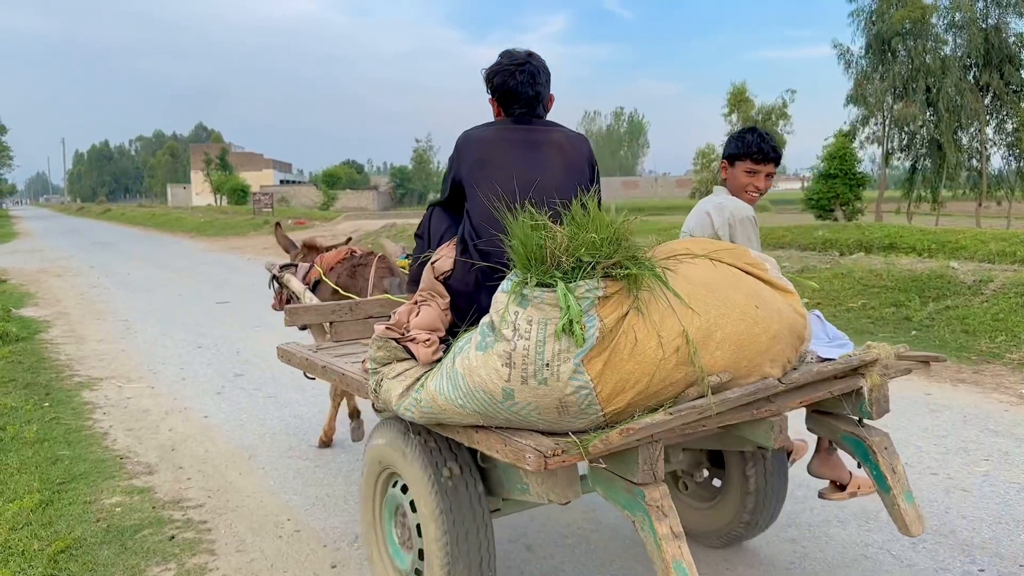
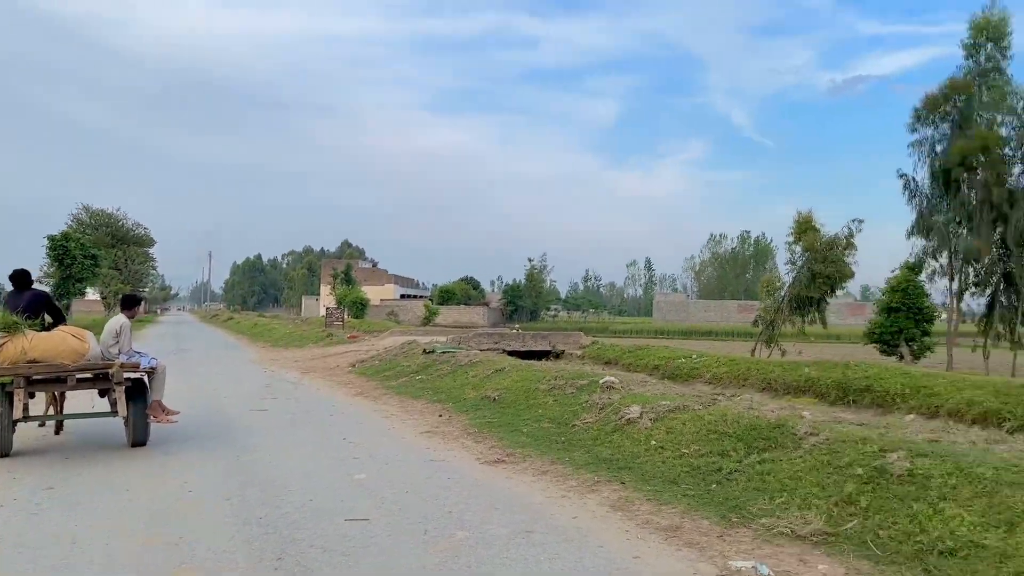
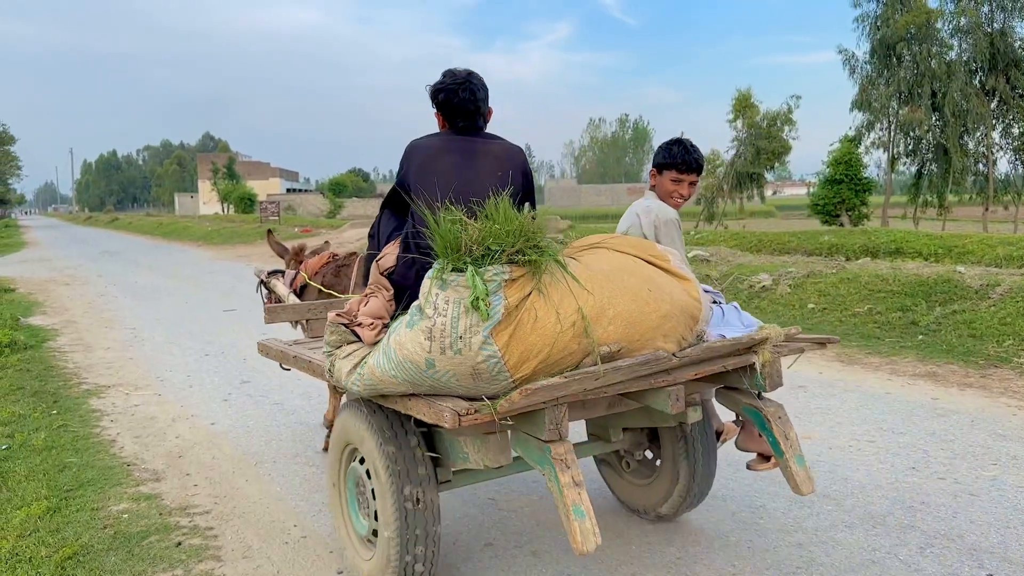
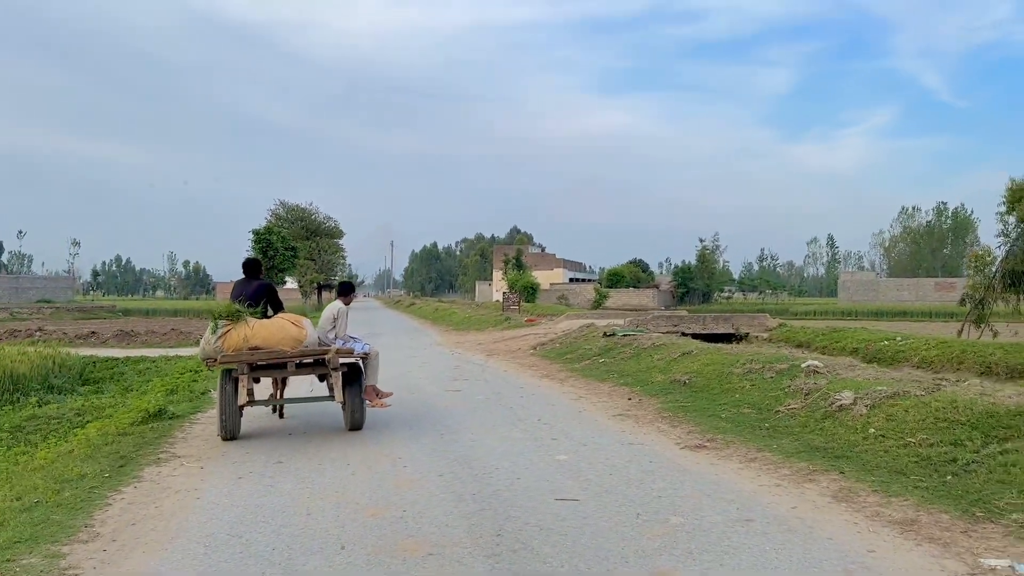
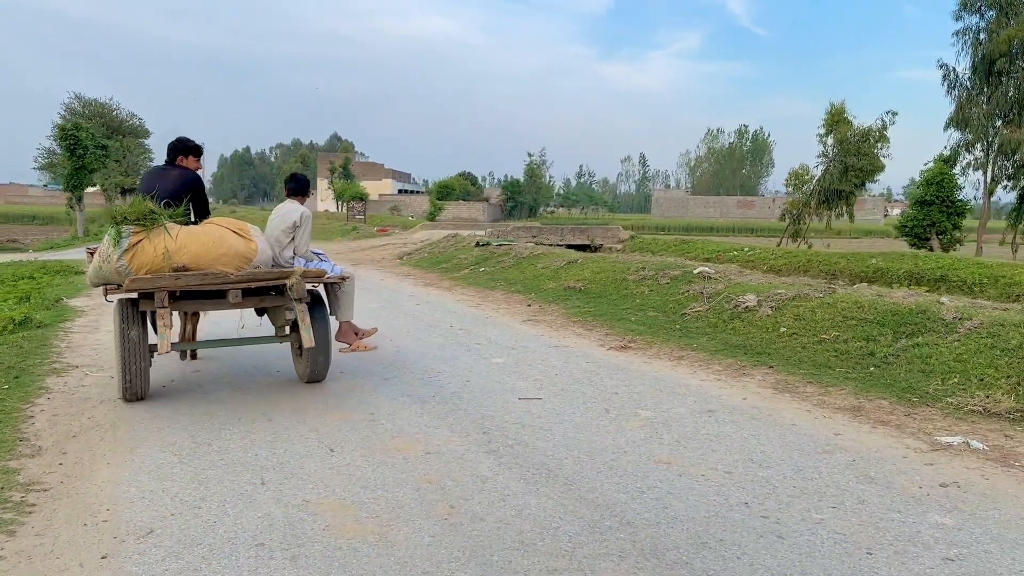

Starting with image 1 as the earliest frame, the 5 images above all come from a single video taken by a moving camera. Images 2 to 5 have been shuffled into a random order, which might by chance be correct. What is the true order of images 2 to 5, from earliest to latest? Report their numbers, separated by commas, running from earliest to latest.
3, 5, 4, 2
